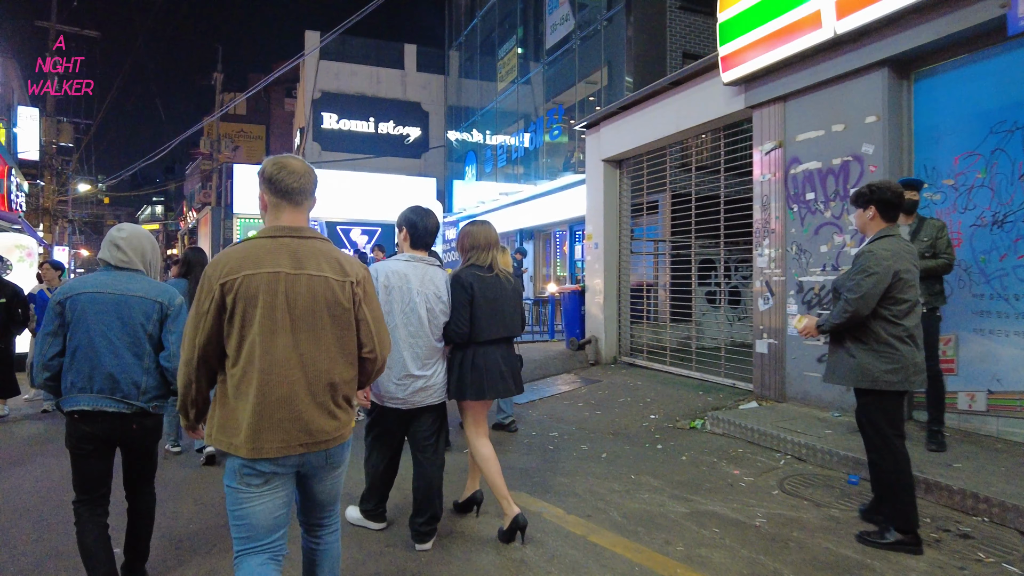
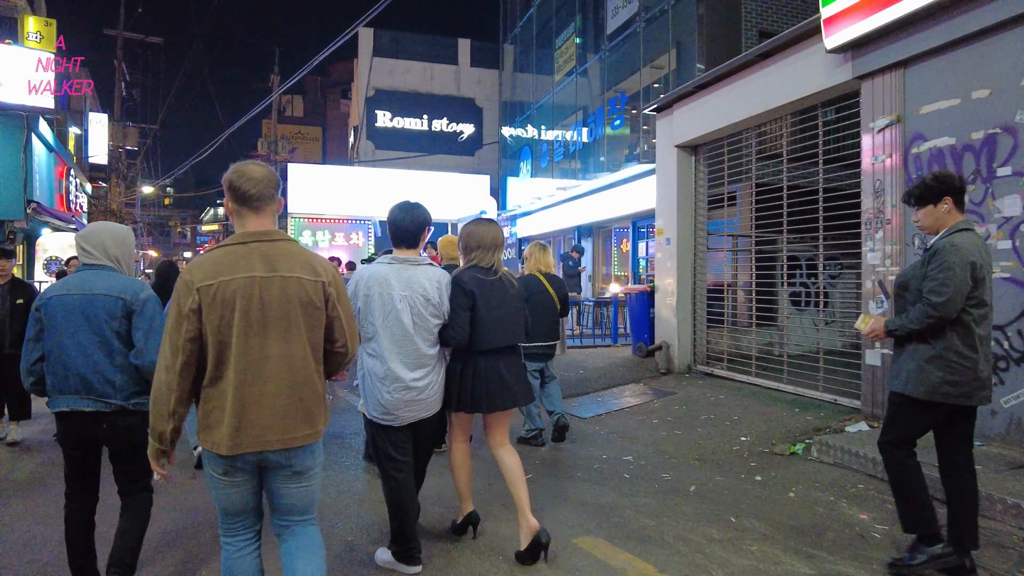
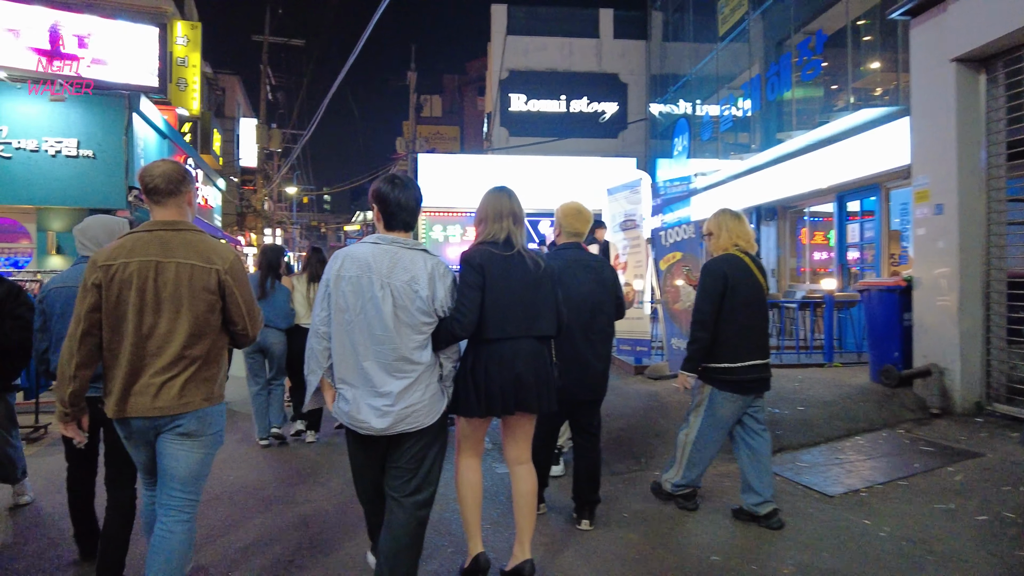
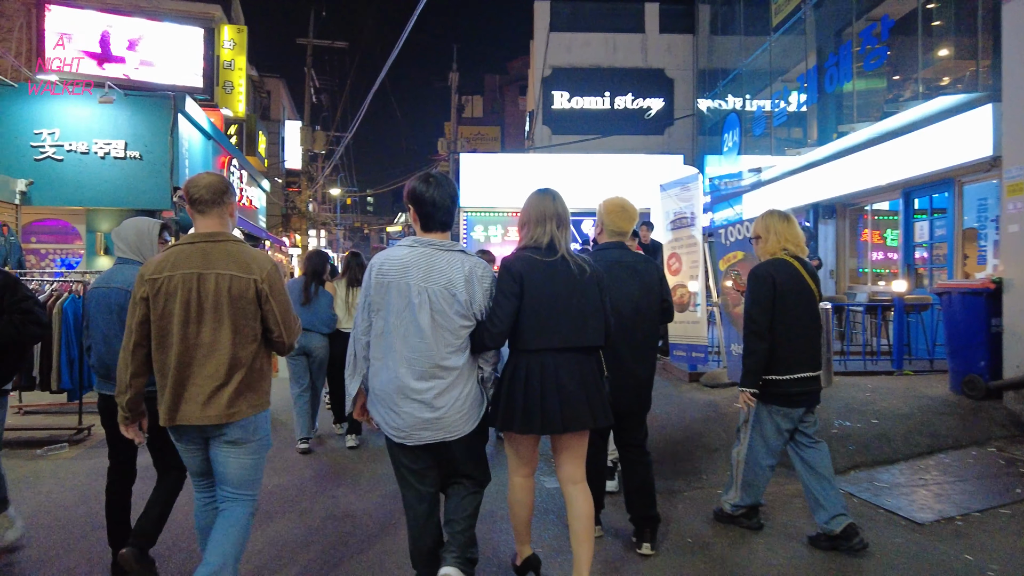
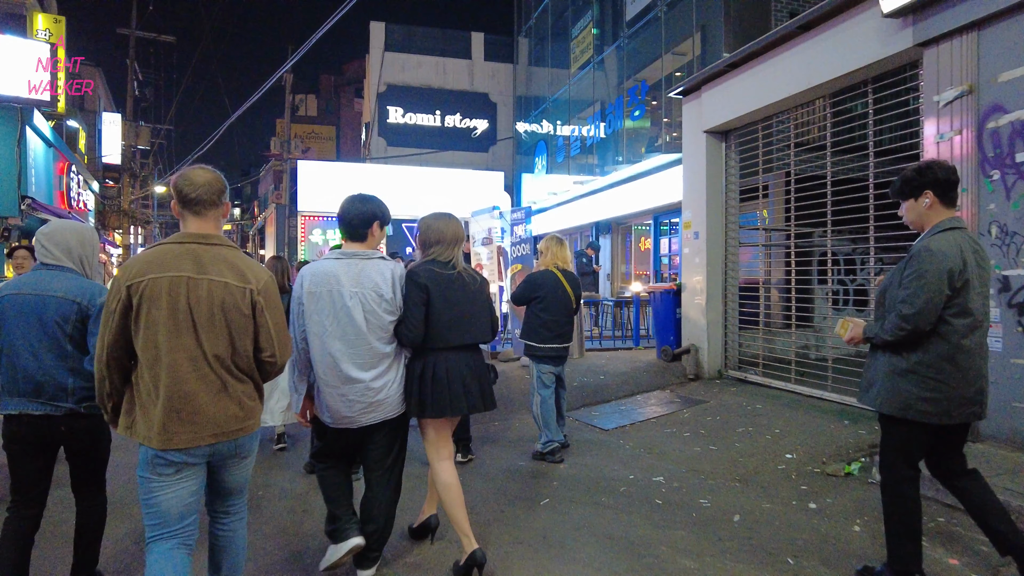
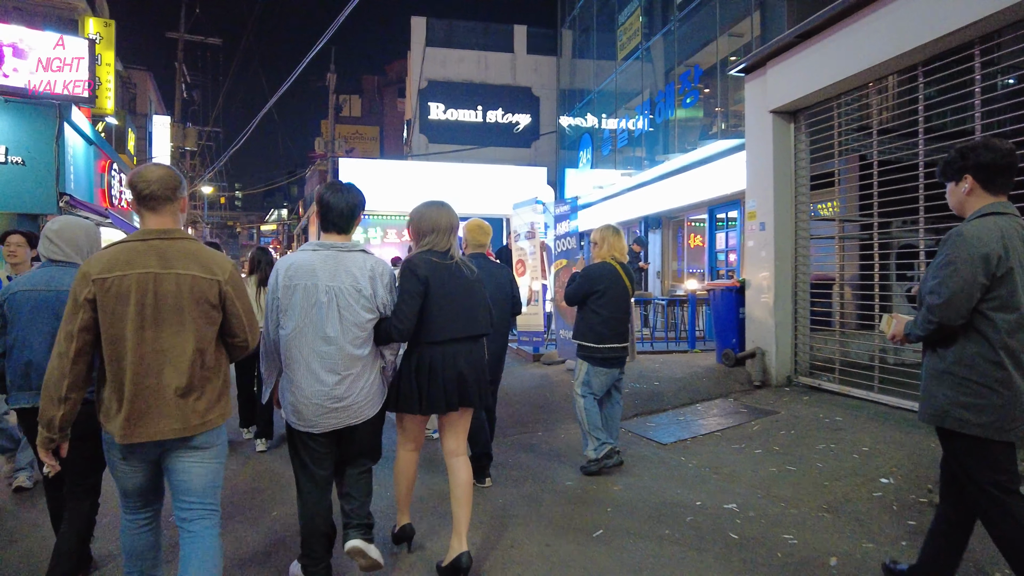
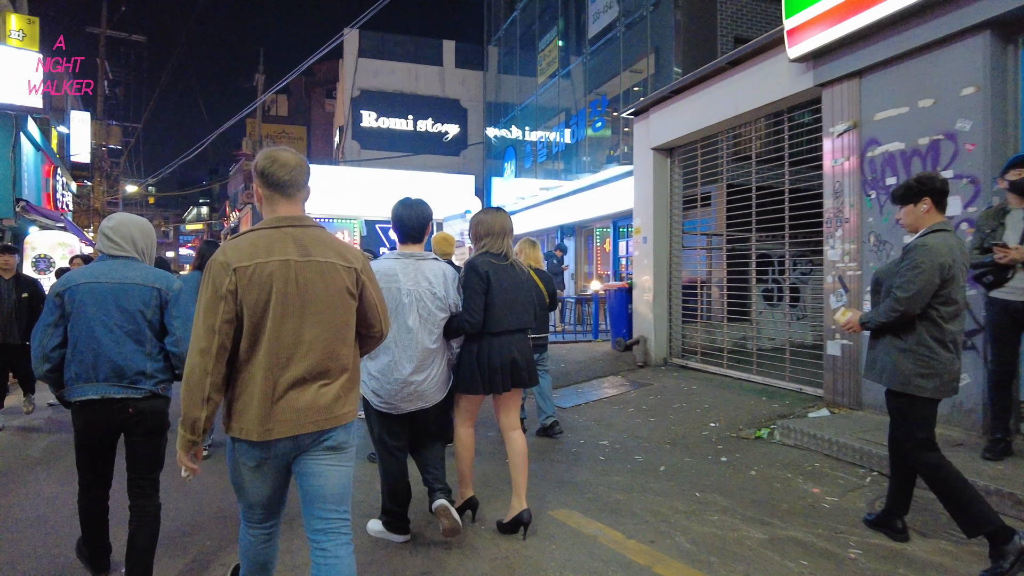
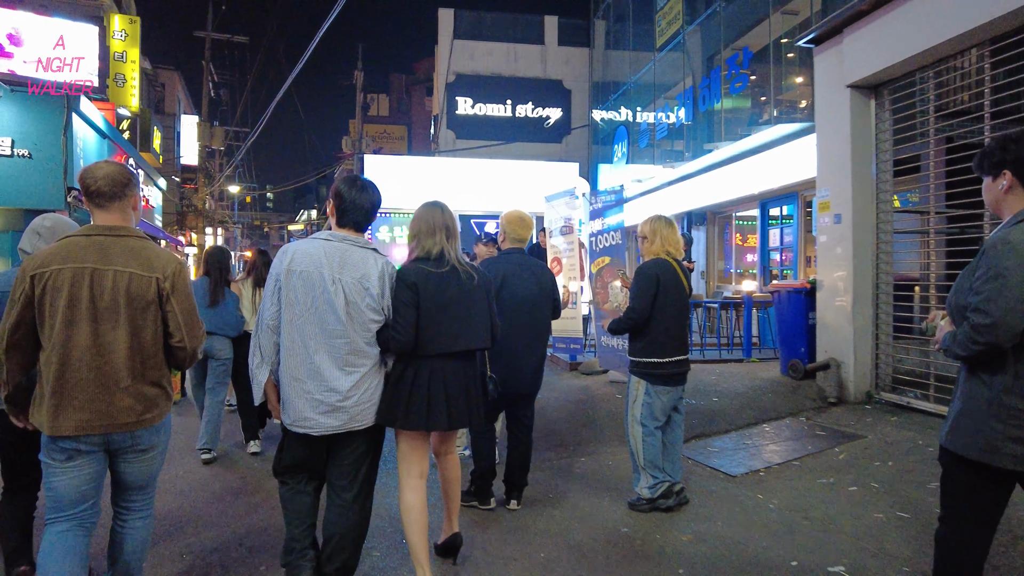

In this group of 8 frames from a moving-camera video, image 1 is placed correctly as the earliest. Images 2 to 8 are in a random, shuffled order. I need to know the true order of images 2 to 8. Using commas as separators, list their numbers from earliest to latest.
7, 2, 5, 6, 8, 3, 4
